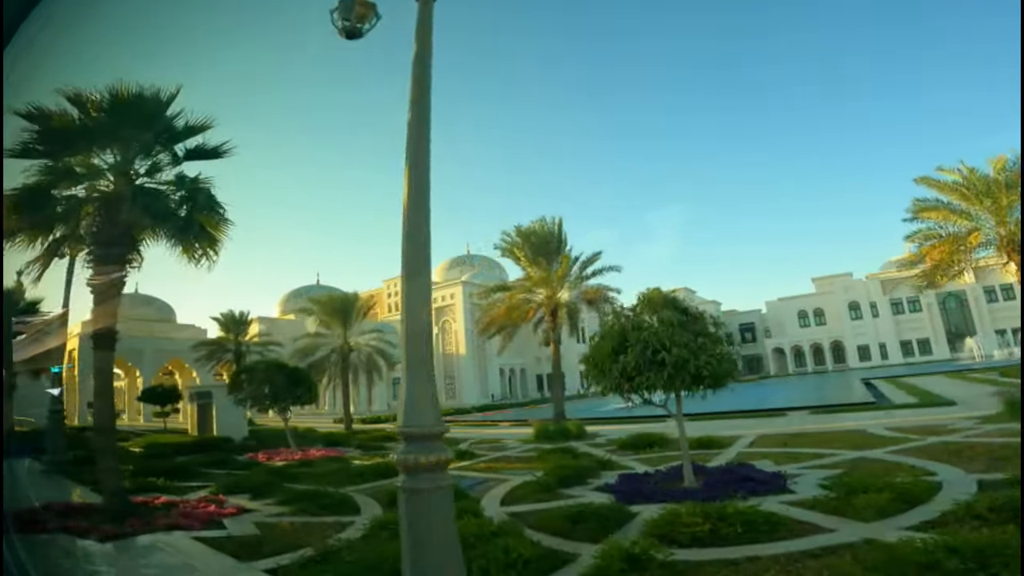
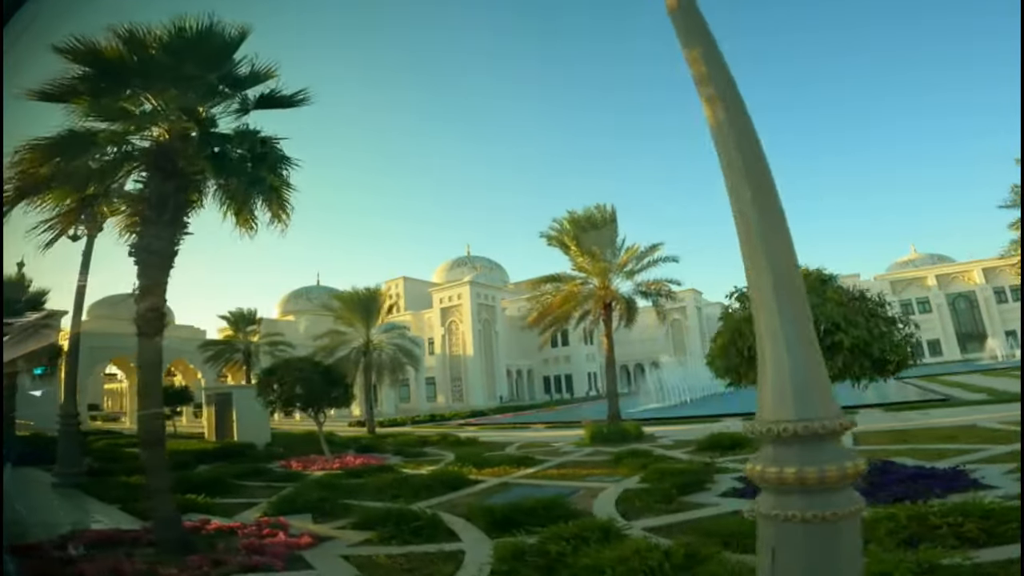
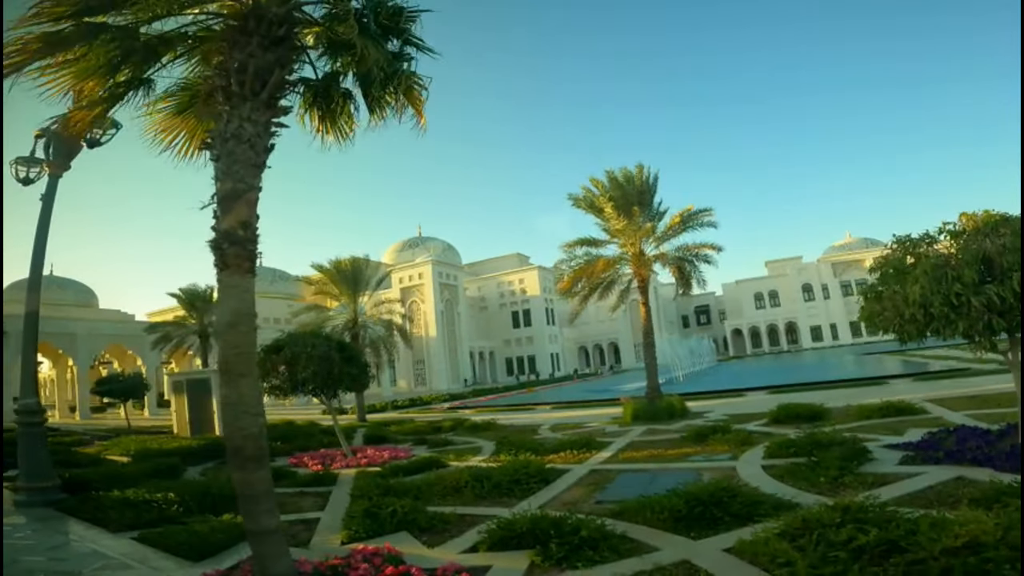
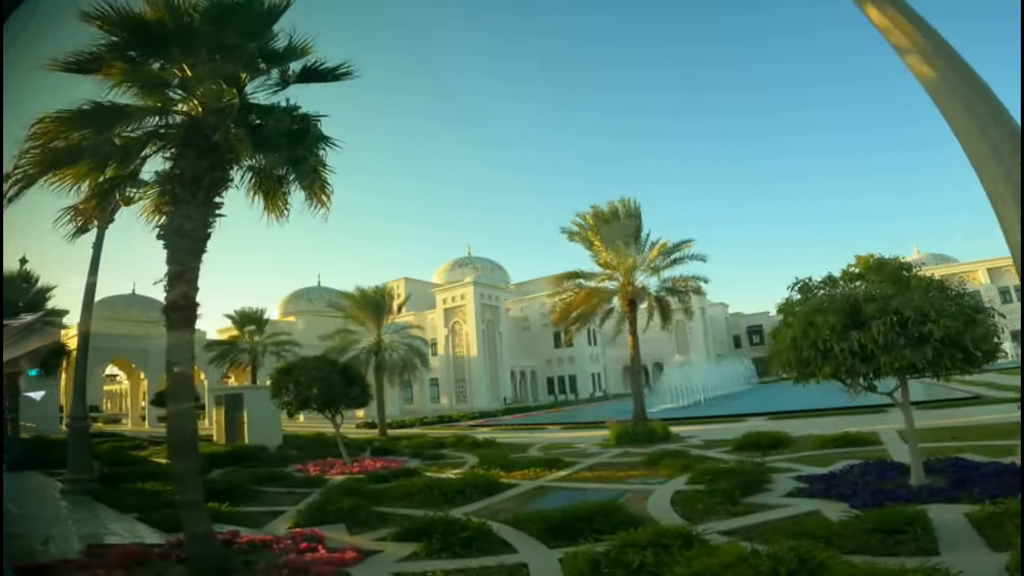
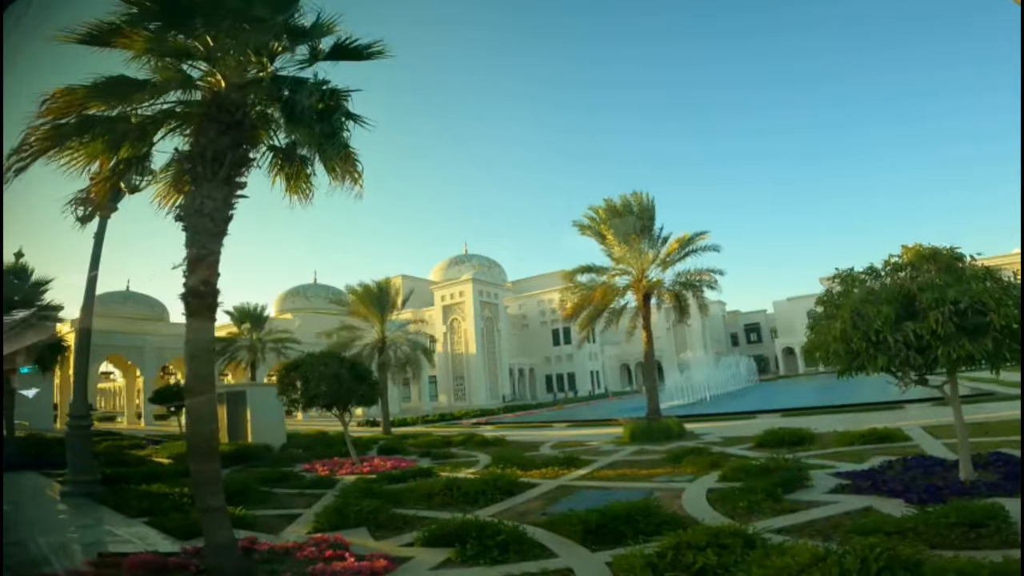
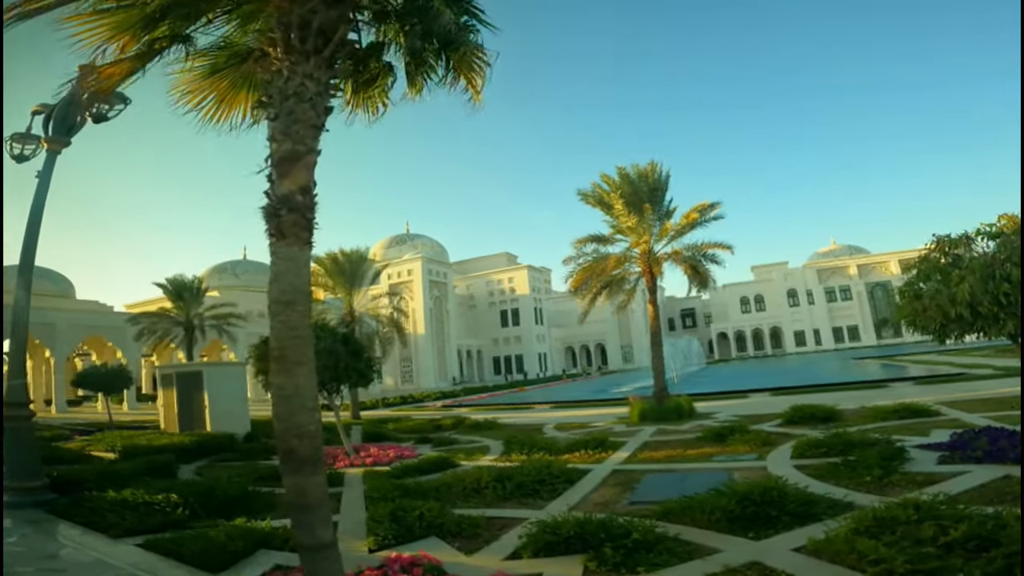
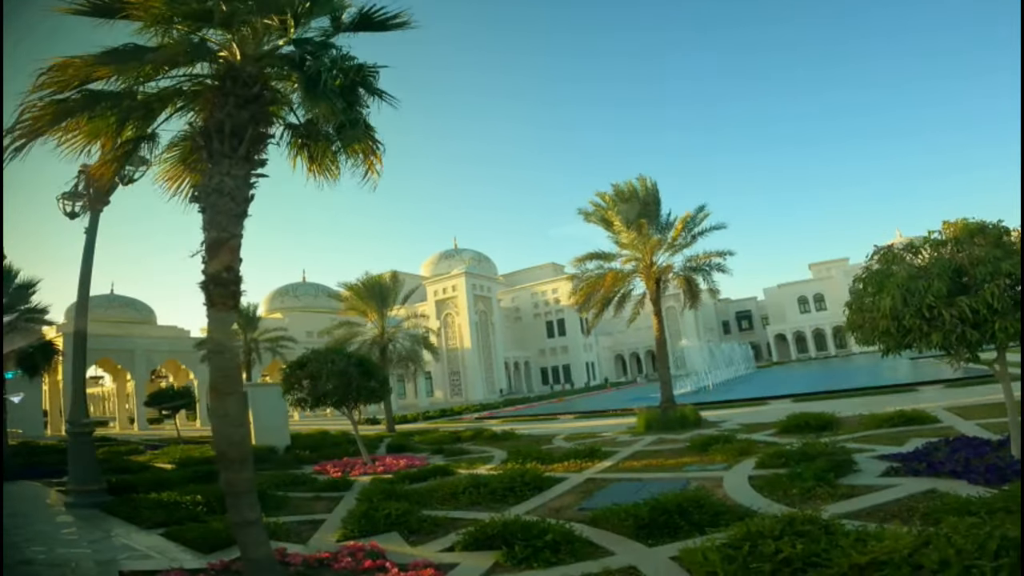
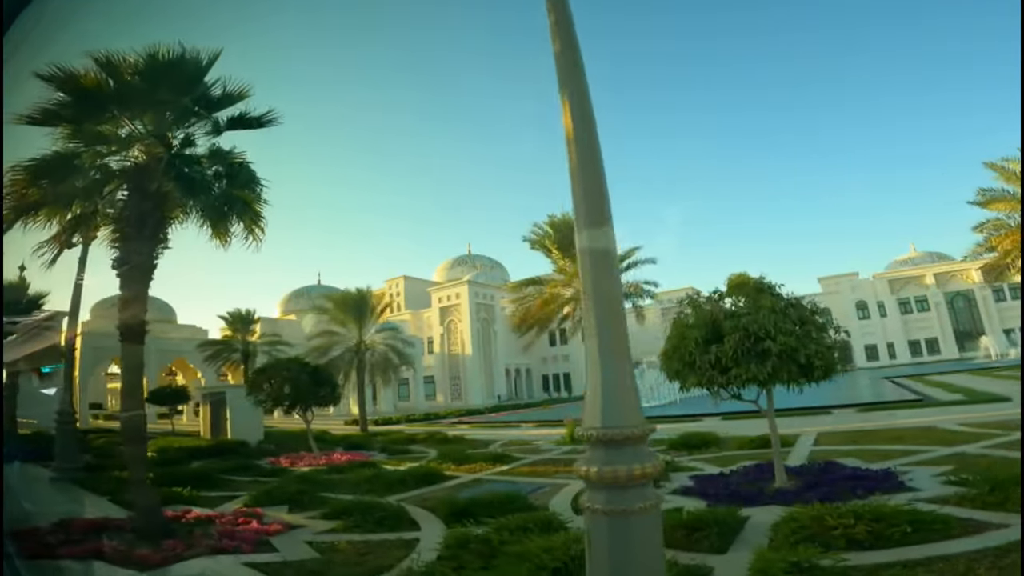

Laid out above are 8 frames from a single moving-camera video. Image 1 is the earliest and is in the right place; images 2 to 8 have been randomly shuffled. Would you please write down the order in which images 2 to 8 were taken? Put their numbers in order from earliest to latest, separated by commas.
8, 2, 4, 5, 7, 3, 6
